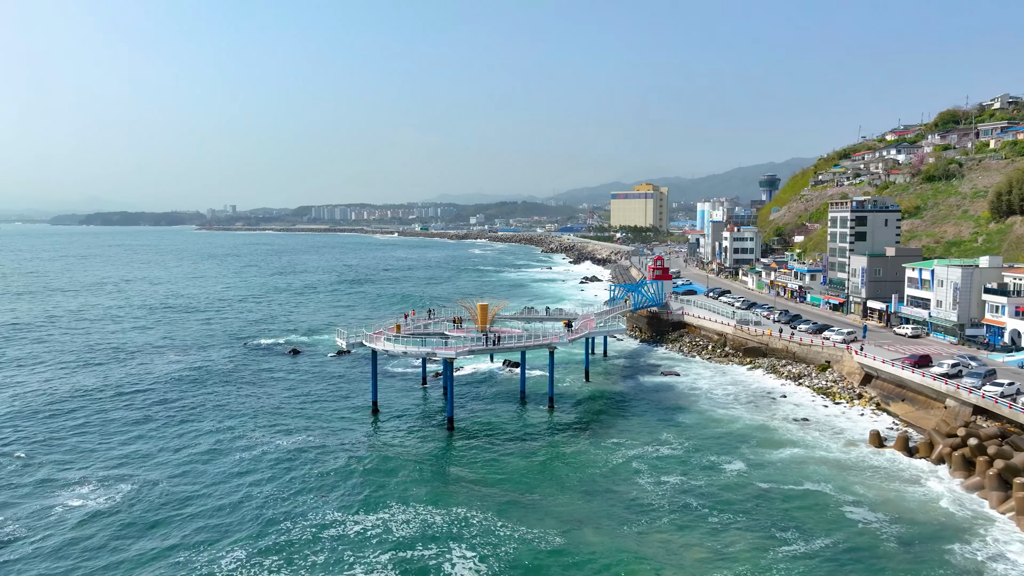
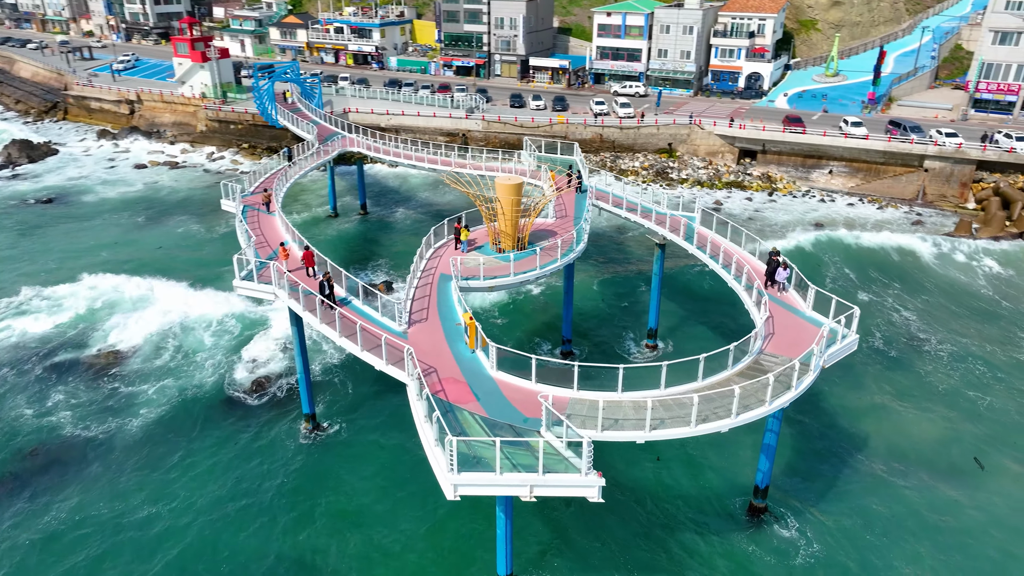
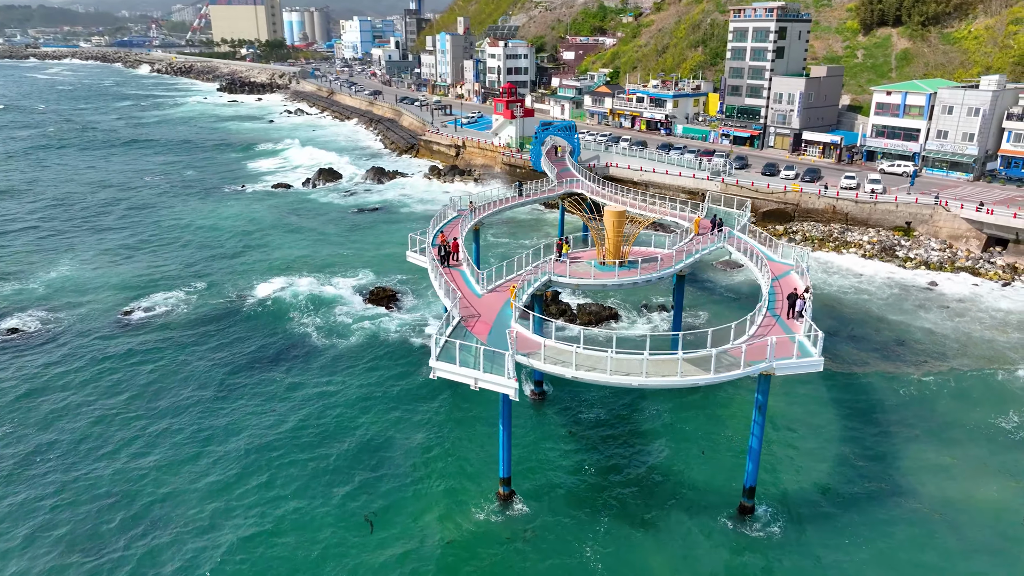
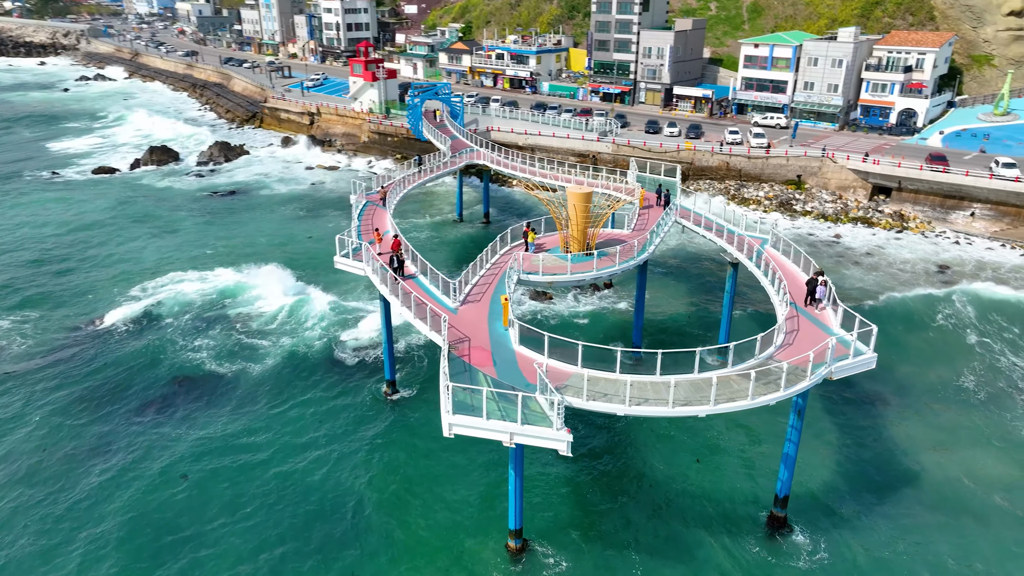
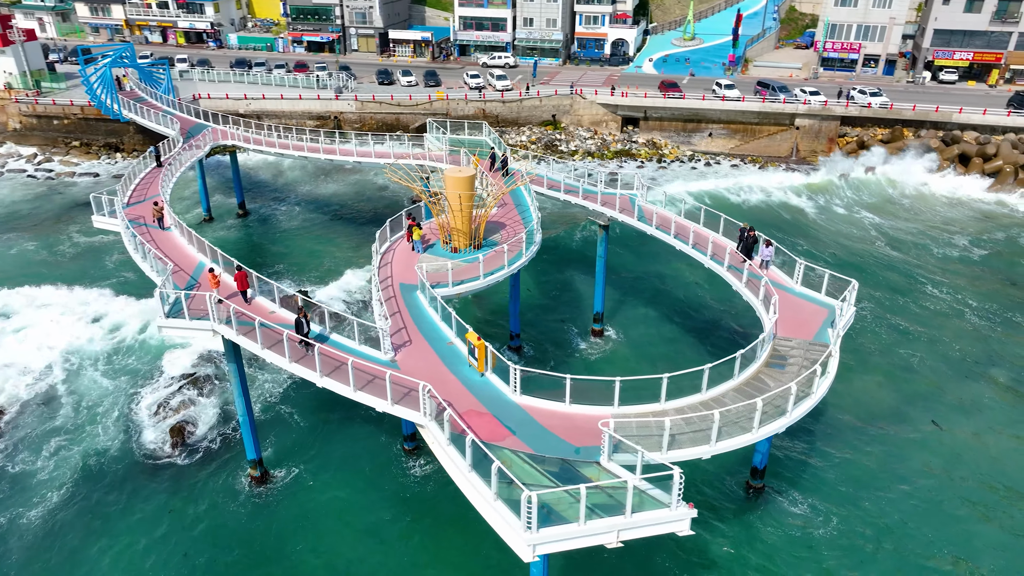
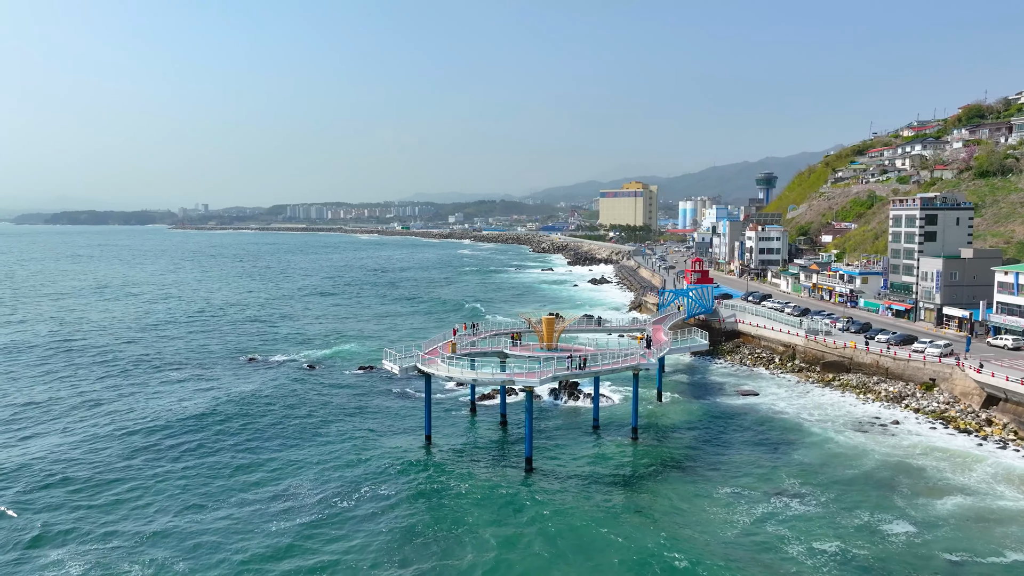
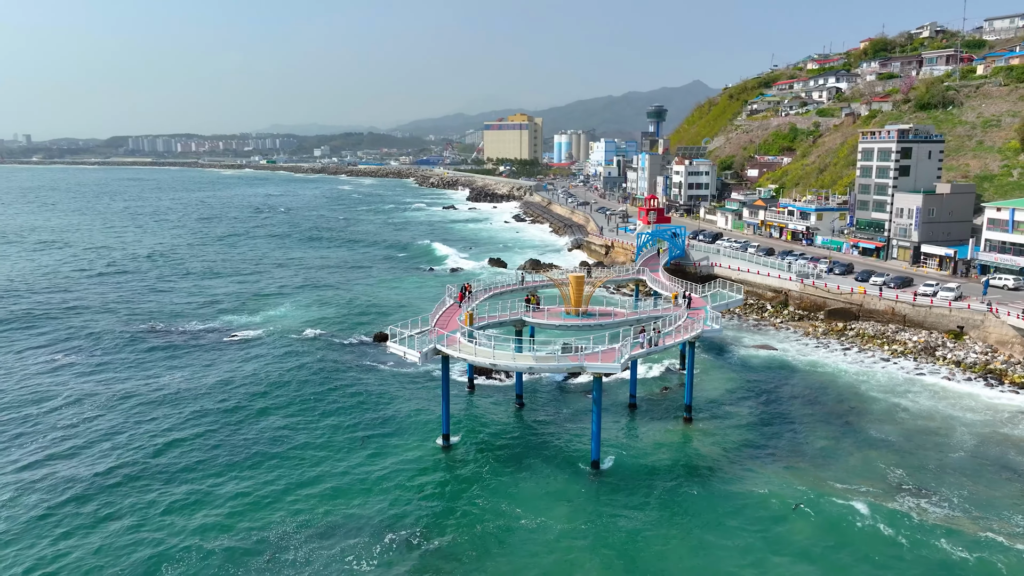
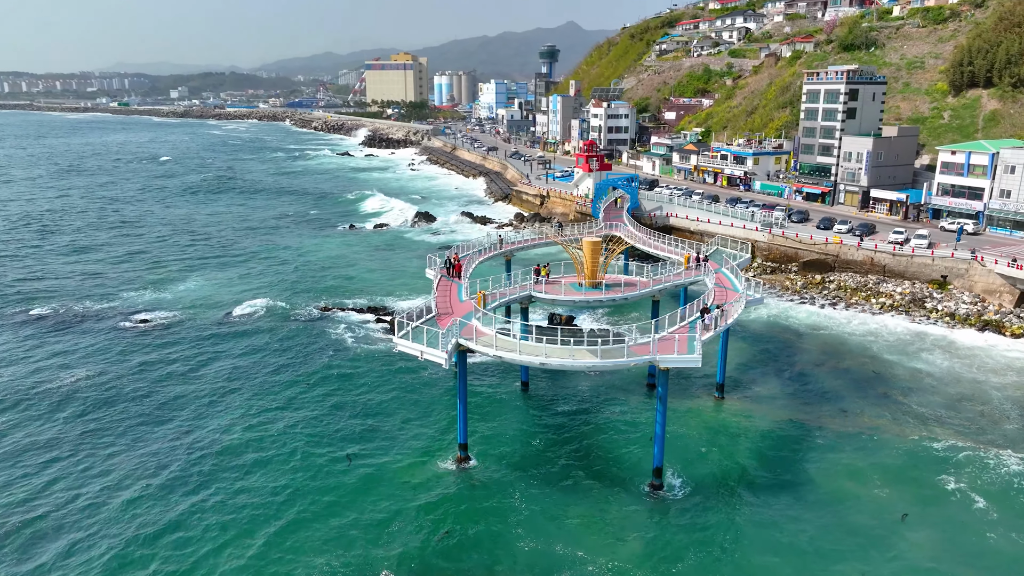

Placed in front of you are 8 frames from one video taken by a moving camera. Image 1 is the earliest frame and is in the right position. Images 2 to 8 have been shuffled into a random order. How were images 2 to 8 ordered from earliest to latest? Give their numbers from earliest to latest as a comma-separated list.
6, 7, 8, 3, 4, 2, 5
